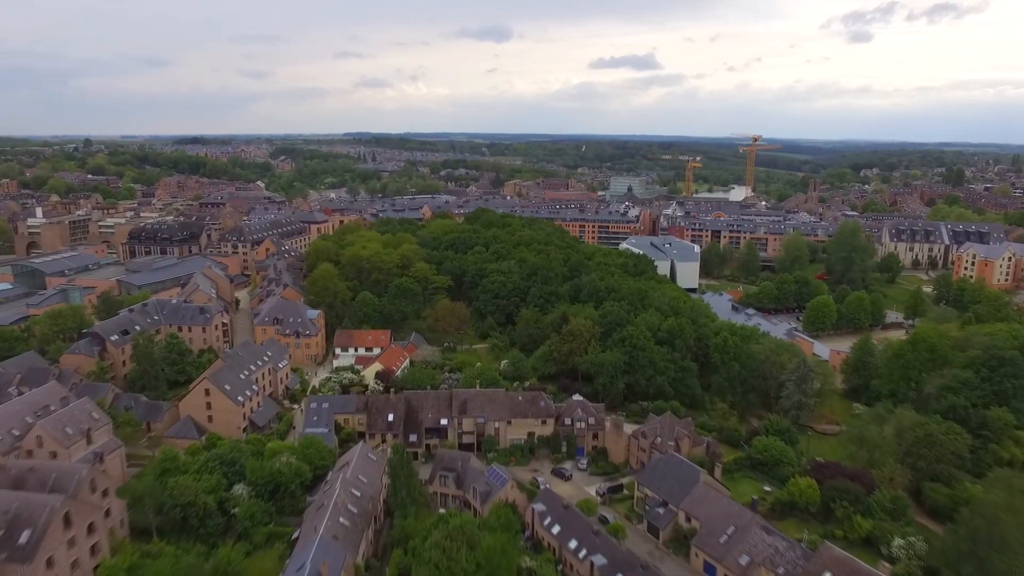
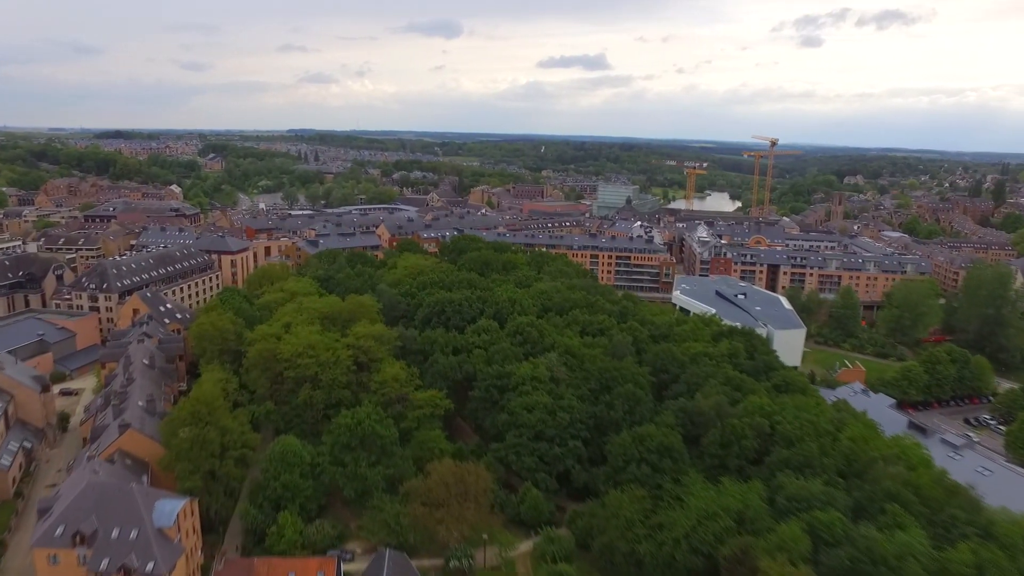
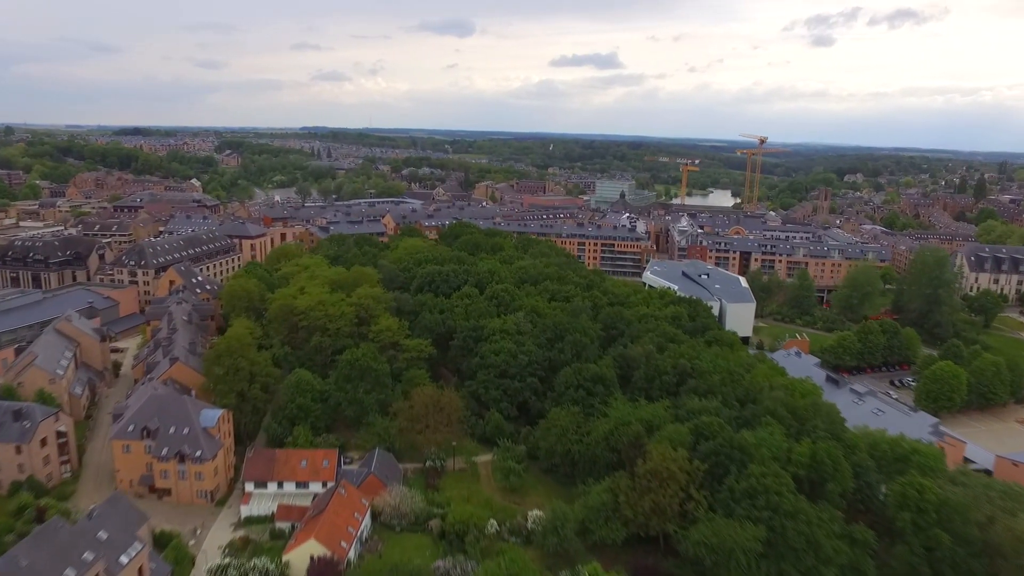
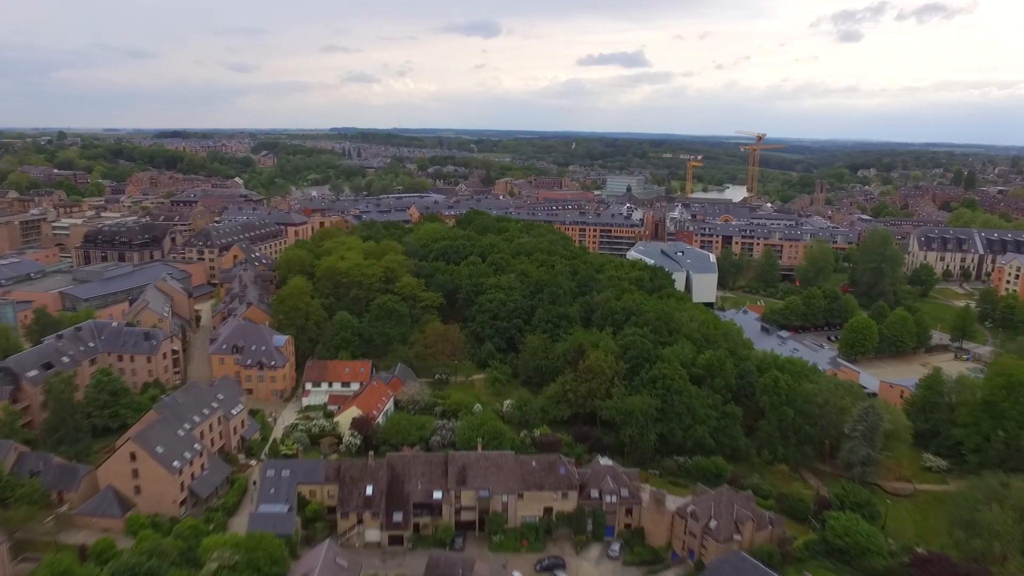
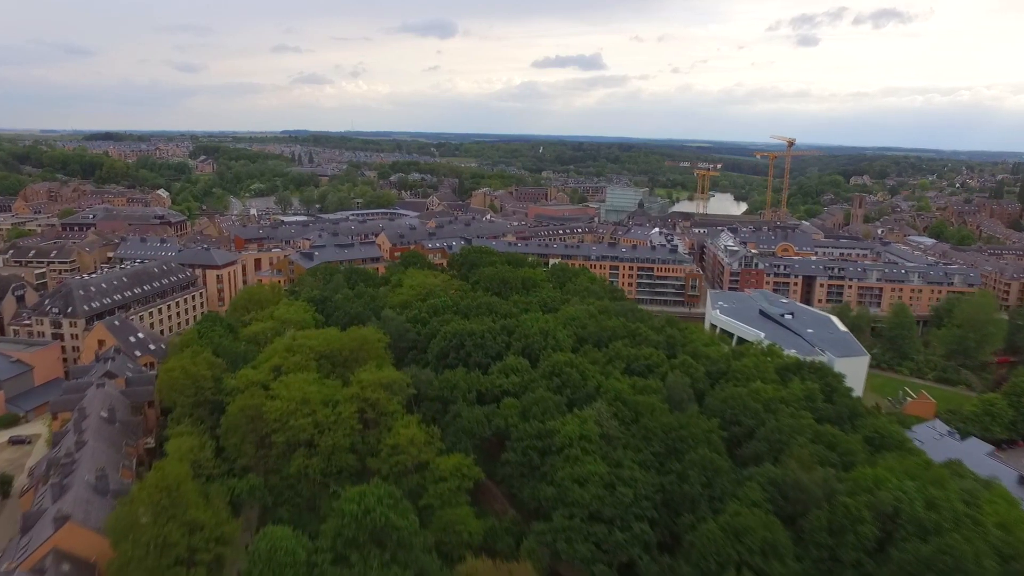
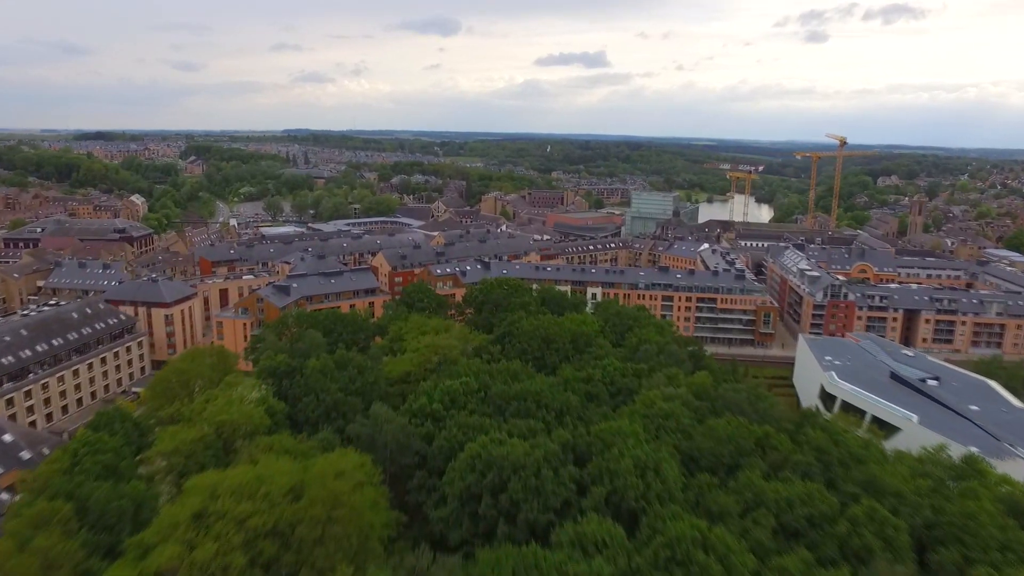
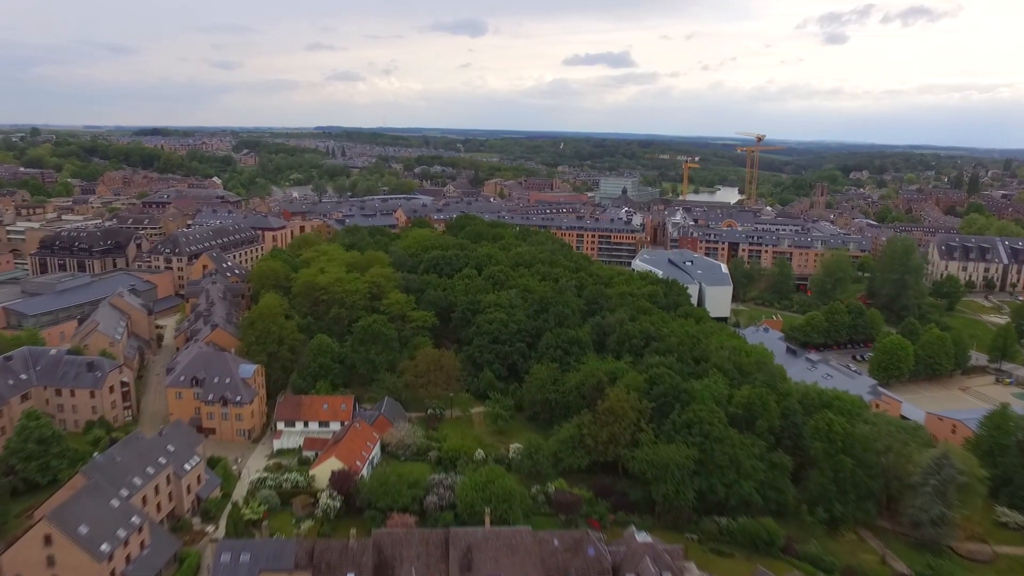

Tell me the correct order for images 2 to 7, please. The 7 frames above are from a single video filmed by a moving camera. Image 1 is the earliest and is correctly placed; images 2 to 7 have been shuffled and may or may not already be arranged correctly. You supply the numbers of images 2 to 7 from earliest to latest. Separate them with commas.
4, 7, 3, 2, 5, 6
